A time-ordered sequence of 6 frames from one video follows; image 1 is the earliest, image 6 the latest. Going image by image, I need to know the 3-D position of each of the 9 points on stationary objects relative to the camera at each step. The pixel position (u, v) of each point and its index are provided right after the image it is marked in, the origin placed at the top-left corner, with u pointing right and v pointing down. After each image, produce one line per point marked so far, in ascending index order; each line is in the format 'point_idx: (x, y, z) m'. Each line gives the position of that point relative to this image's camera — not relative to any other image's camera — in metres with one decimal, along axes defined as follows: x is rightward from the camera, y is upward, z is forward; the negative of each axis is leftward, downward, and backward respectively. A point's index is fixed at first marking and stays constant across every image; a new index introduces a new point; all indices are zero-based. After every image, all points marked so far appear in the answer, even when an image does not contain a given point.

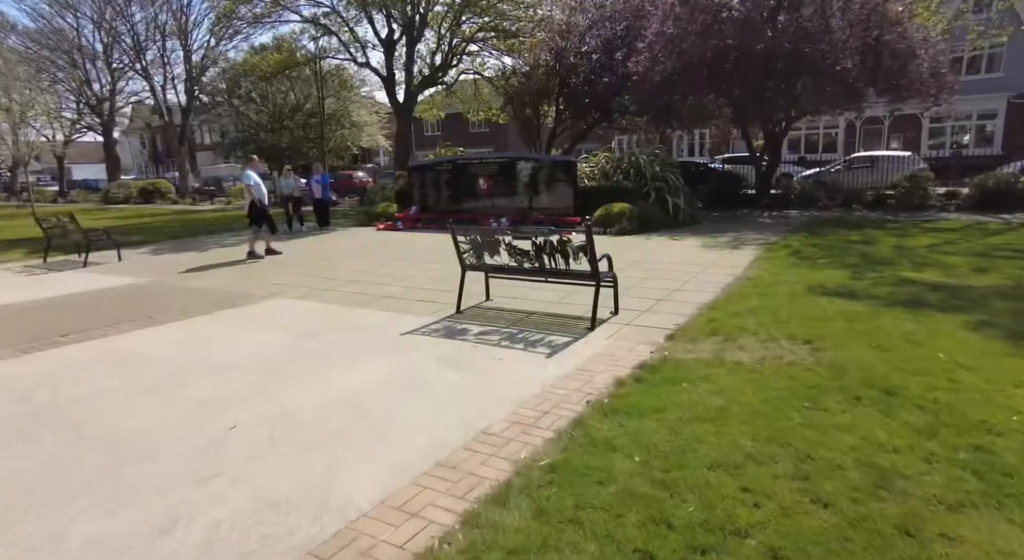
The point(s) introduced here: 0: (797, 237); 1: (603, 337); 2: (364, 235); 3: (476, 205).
0: (+5.4, +0.8, +11.7) m
1: (+0.9, -0.6, +5.8) m
2: (-3.6, +1.1, +15.2) m
3: (-0.9, +1.9, +15.9) m
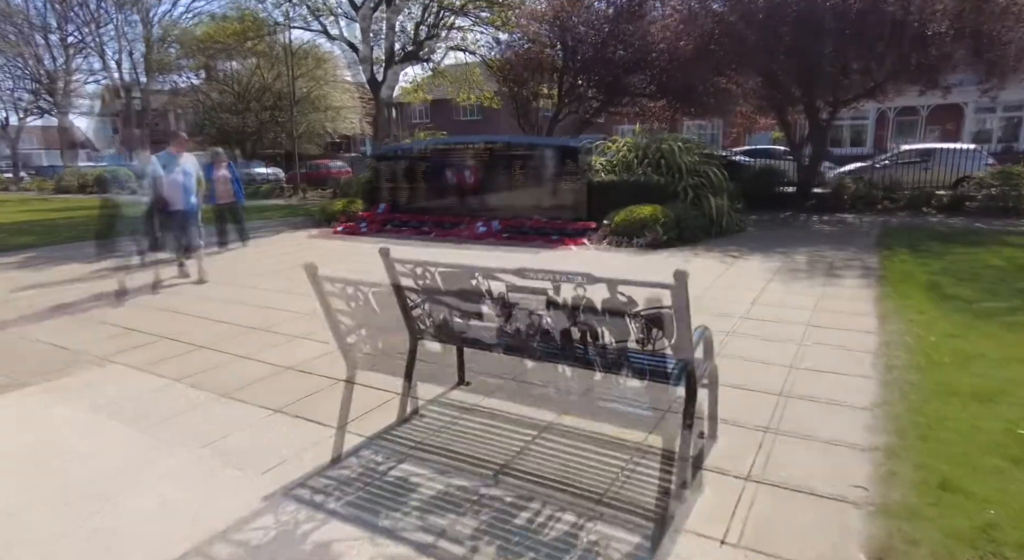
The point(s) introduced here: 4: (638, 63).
0: (+5.3, +0.3, +8.4) m
1: (+0.8, -1.1, +2.5) m
2: (-3.8, +0.7, +11.8) m
3: (-1.1, +1.5, +12.5) m
4: (+3.9, +6.6, +18.9) m
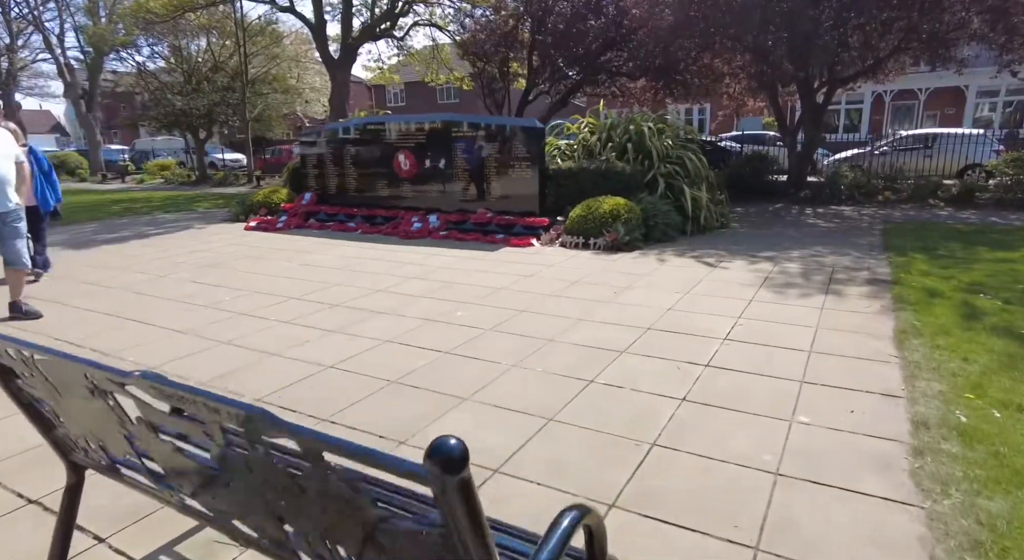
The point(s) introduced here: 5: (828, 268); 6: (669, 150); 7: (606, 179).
0: (+4.4, +0.2, +6.7) m
1: (0.0, -1.3, +0.8) m
2: (-4.7, +0.6, +9.9) m
3: (-2.0, +1.5, +10.7) m
4: (+2.8, +6.6, +17.0) m
5: (+3.4, +0.1, +6.6) m
6: (+2.5, +2.1, +9.8) m
7: (+1.4, +1.5, +9.2) m
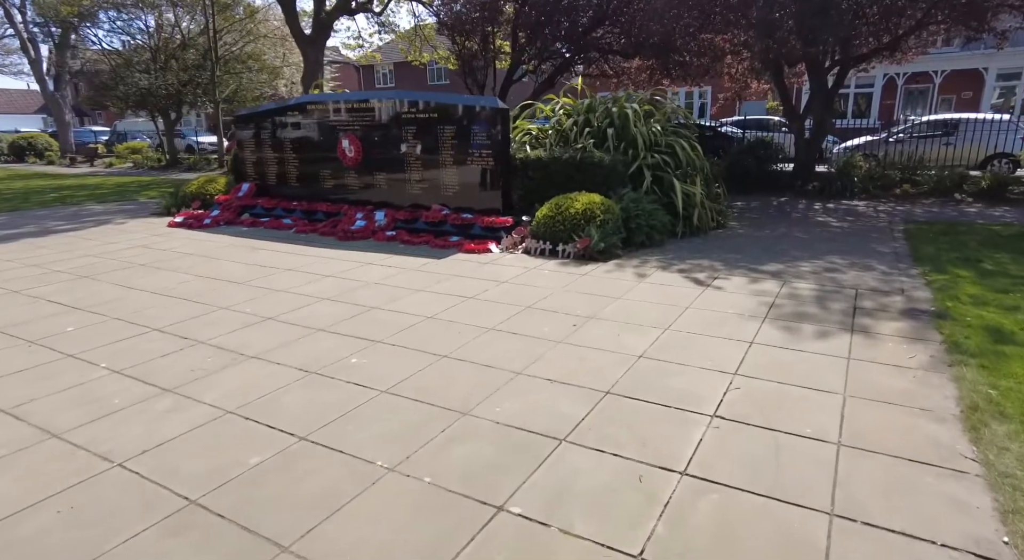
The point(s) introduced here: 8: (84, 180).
0: (+3.9, 0.0, +5.3) m
1: (-0.5, -1.7, -0.6) m
2: (-5.2, +0.6, +8.5) m
3: (-2.5, +1.4, +9.2) m
4: (+2.3, +6.7, +15.4) m
5: (+2.9, -0.1, +5.2) m
6: (+2.0, +1.9, +8.3) m
7: (+0.9, +1.4, +7.7) m
8: (-13.5, +3.1, +19.6) m
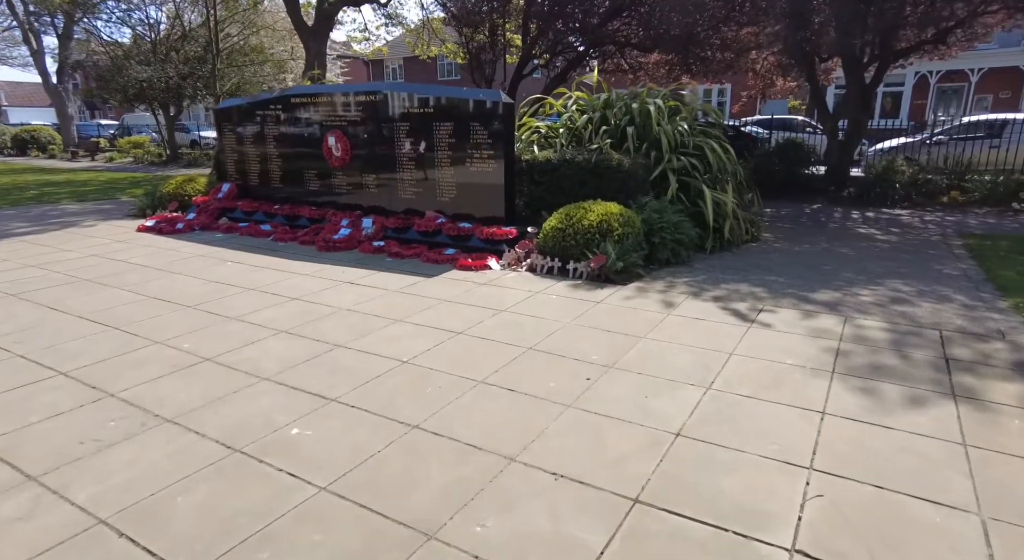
0: (+3.9, -0.3, +4.2) m
1: (-0.6, -1.9, -1.6) m
2: (-5.2, +0.4, +7.6) m
3: (-2.5, +1.2, +8.3) m
4: (+2.6, +6.5, +14.4) m
5: (+2.9, -0.3, +4.2) m
6: (+2.0, +1.7, +7.3) m
7: (+0.9, +1.1, +6.7) m
8: (-13.2, +3.2, +18.8) m
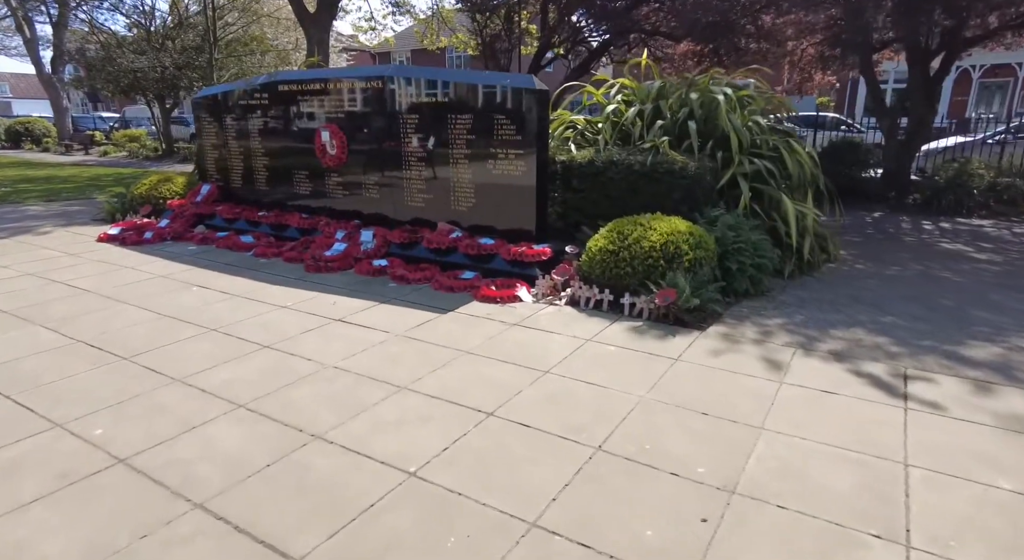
0: (+4.1, -0.6, +2.9) m
1: (-0.5, -2.2, -2.9) m
2: (-4.9, +0.2, +6.3) m
3: (-2.2, +1.0, +7.0) m
4: (+3.0, +6.2, +13.0) m
5: (+3.1, -0.6, +2.9) m
6: (+2.3, +1.4, +6.0) m
7: (+1.2, +0.9, +5.4) m
8: (-12.8, +3.1, +17.6) m
